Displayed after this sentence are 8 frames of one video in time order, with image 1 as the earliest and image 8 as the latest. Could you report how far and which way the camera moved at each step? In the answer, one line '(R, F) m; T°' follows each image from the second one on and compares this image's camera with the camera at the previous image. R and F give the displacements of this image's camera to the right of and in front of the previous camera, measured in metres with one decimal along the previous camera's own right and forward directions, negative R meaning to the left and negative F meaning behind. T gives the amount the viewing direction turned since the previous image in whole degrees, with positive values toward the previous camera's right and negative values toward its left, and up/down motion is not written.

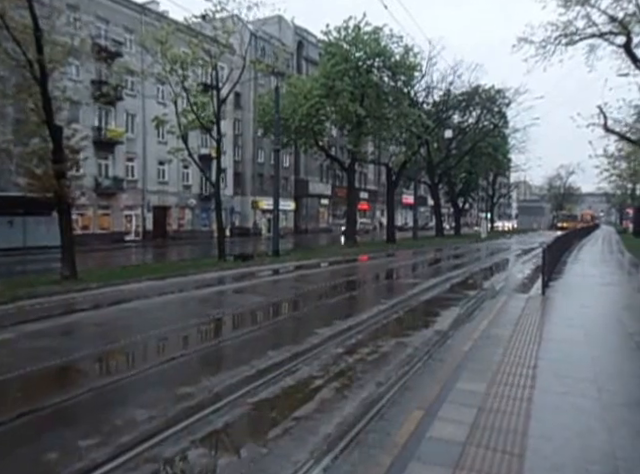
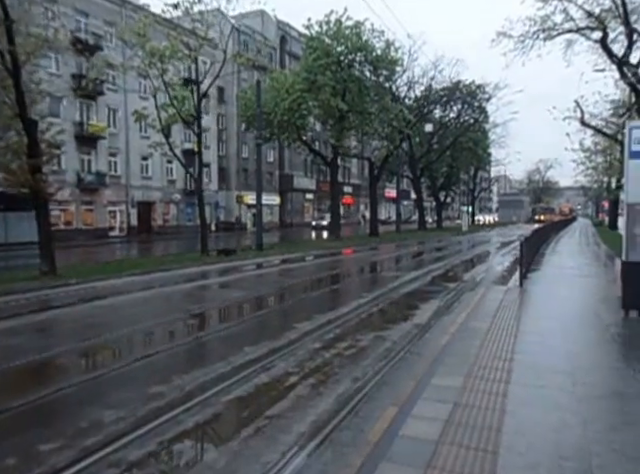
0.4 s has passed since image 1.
(+0.1, +0.1) m; +2°
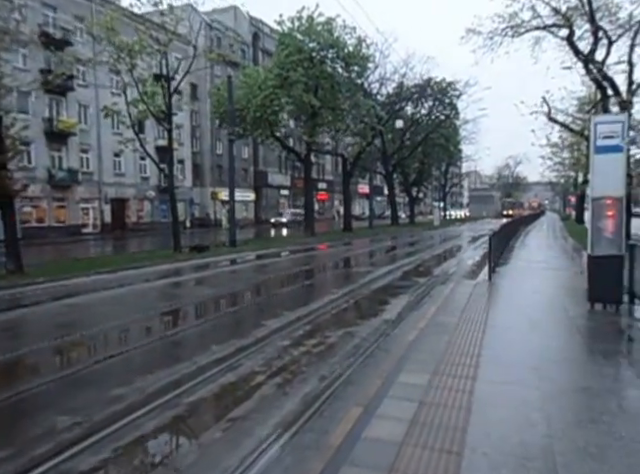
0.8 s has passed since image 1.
(+0.1, +0.1) m; +3°
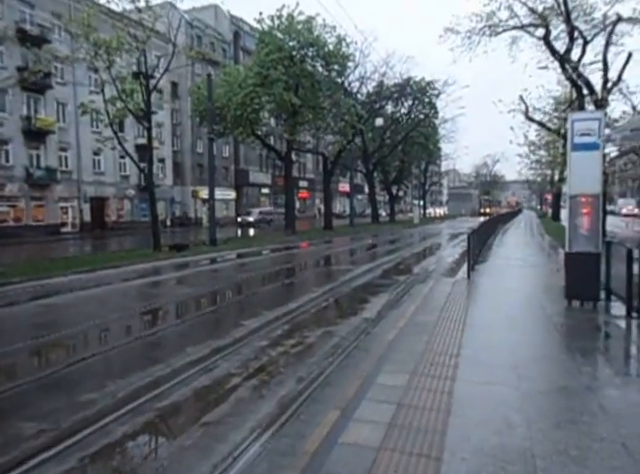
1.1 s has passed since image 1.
(0.0, +0.1) m; +2°
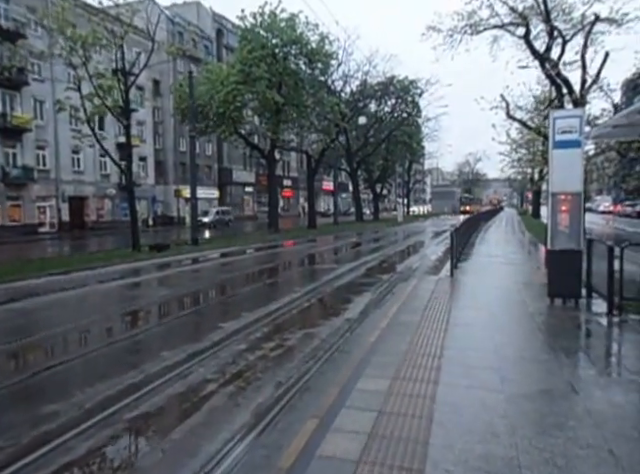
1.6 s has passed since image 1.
(+0.1, +0.2) m; +2°
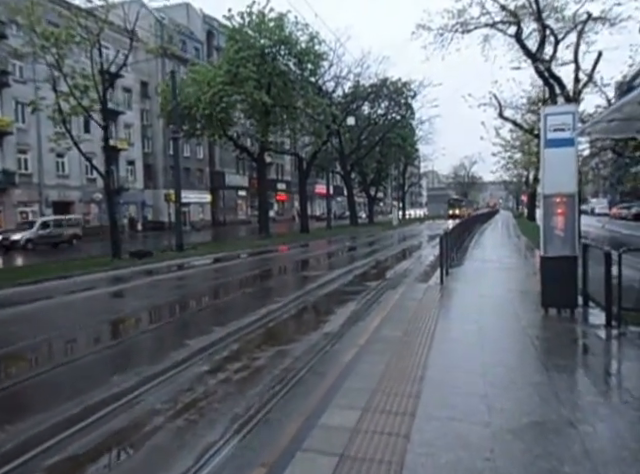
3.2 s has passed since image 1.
(+0.3, +0.6) m; +1°
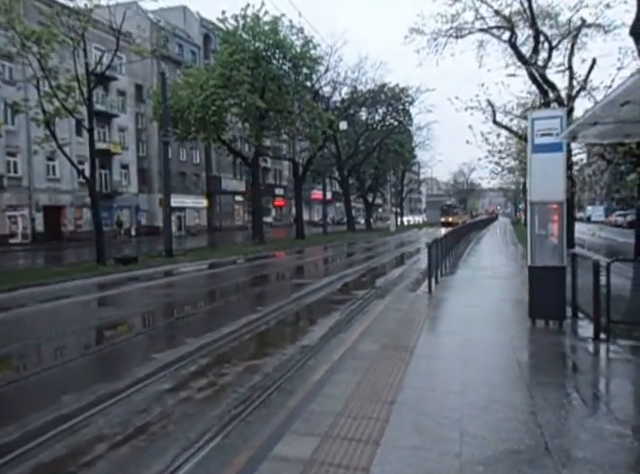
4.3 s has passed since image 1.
(+0.3, +0.3) m; 0°
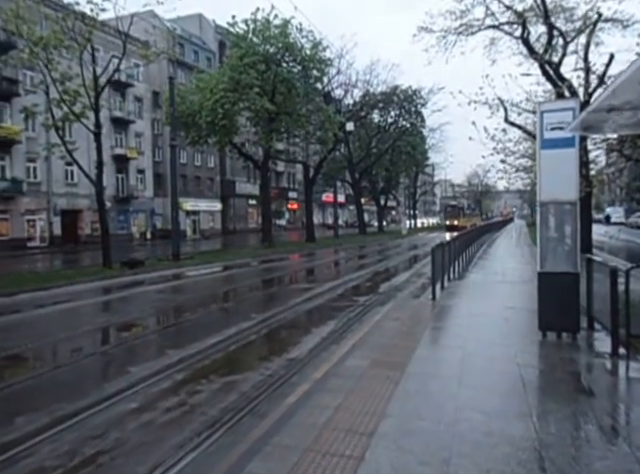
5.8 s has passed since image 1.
(+0.3, +0.6) m; -2°
